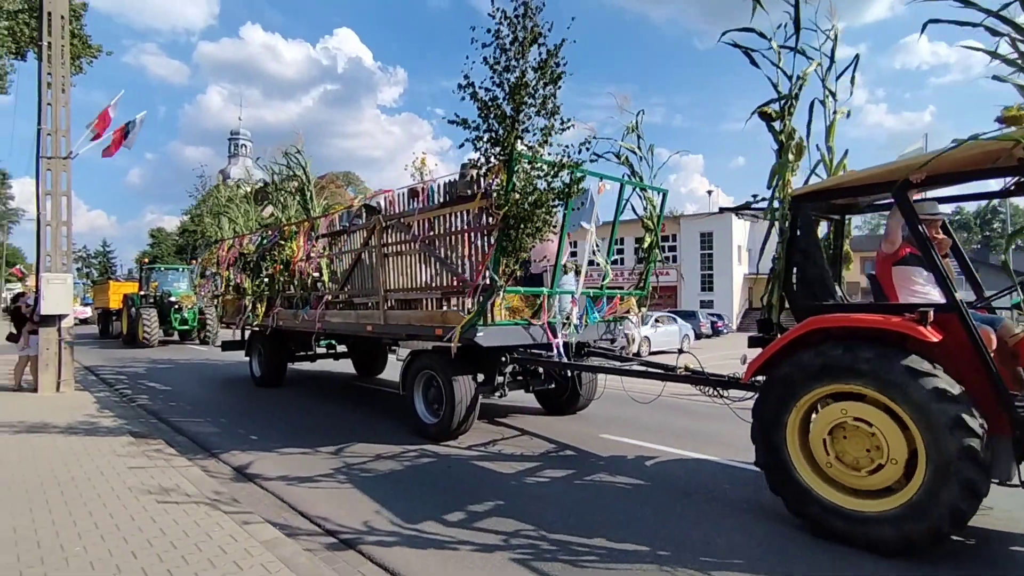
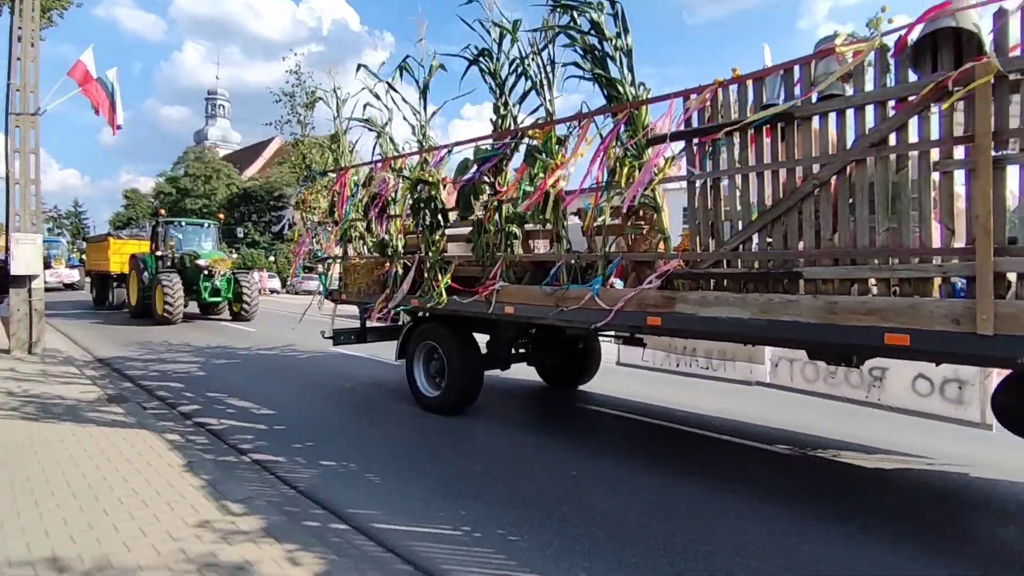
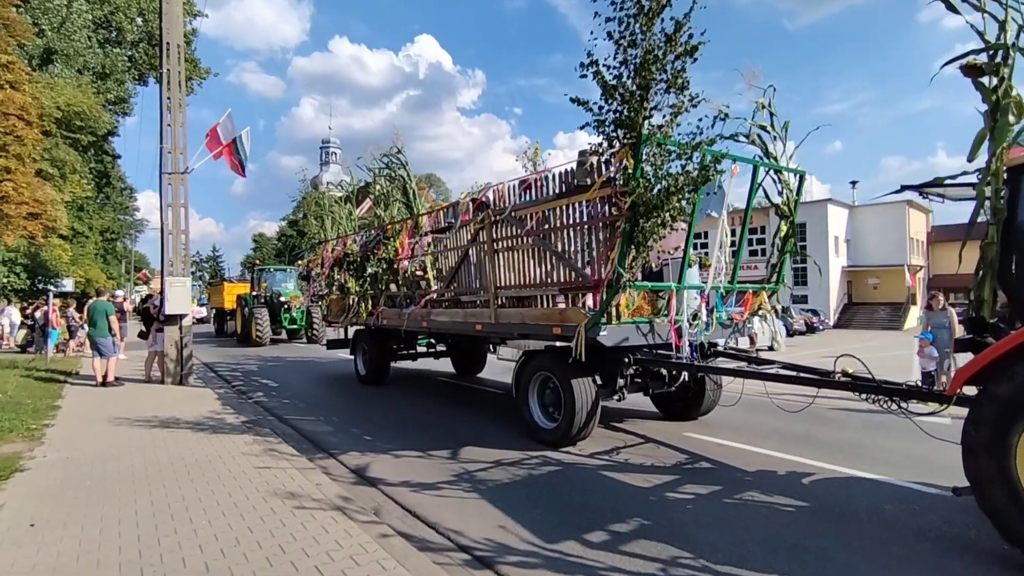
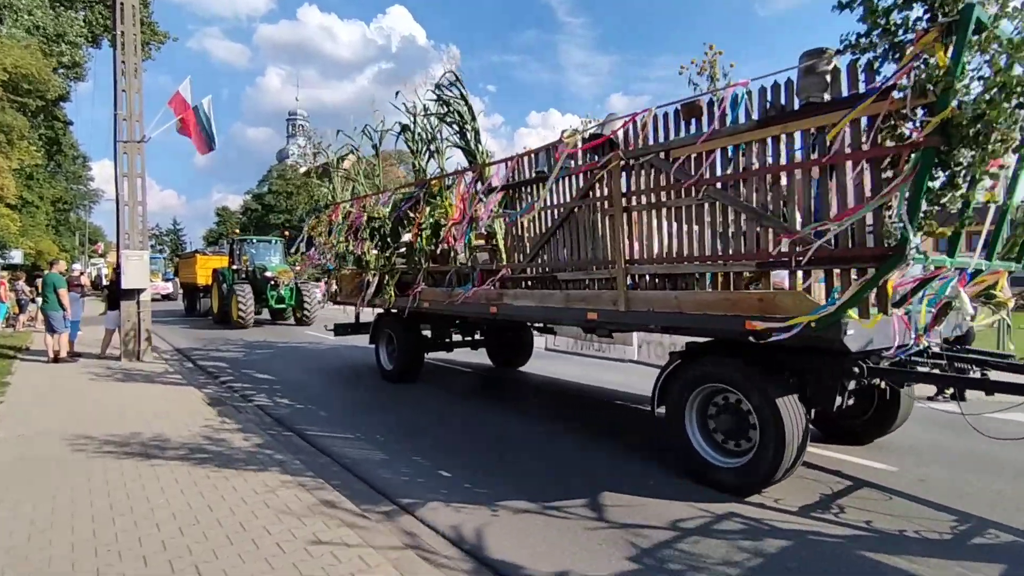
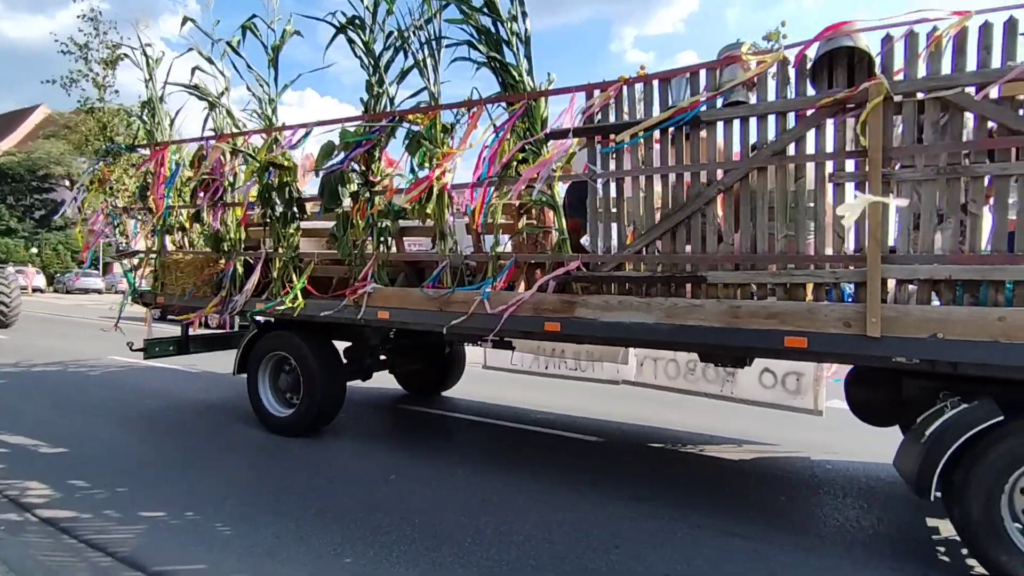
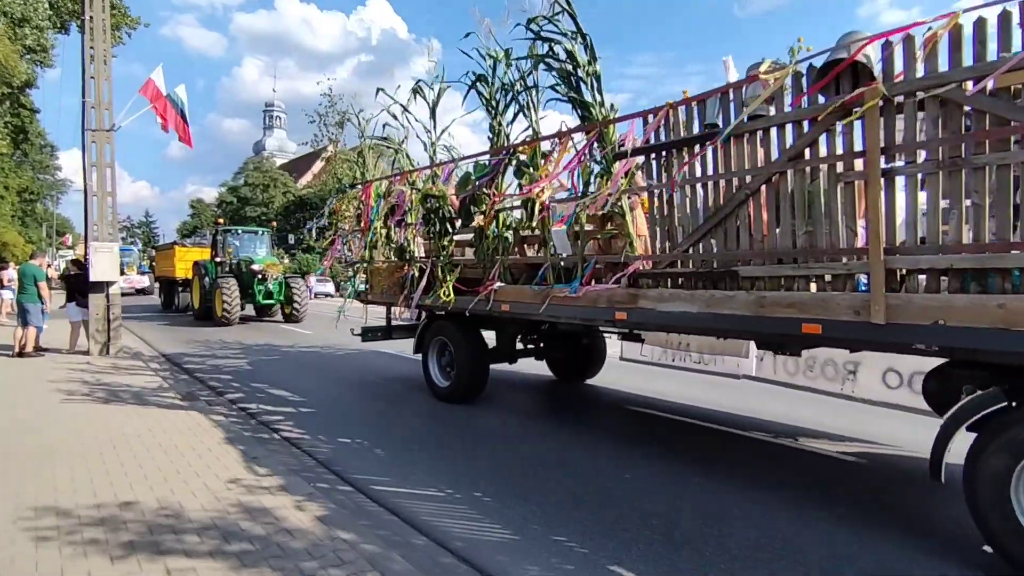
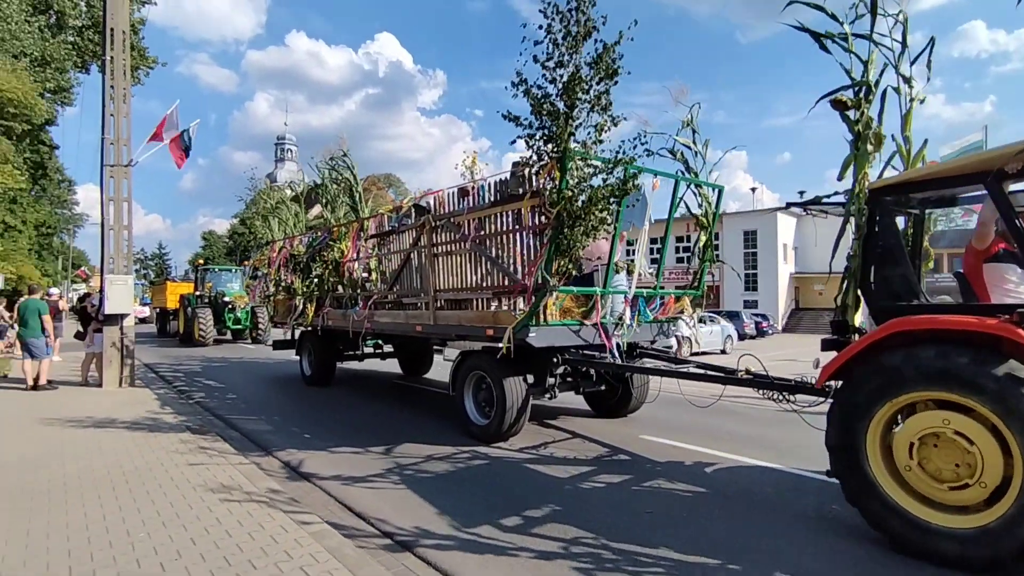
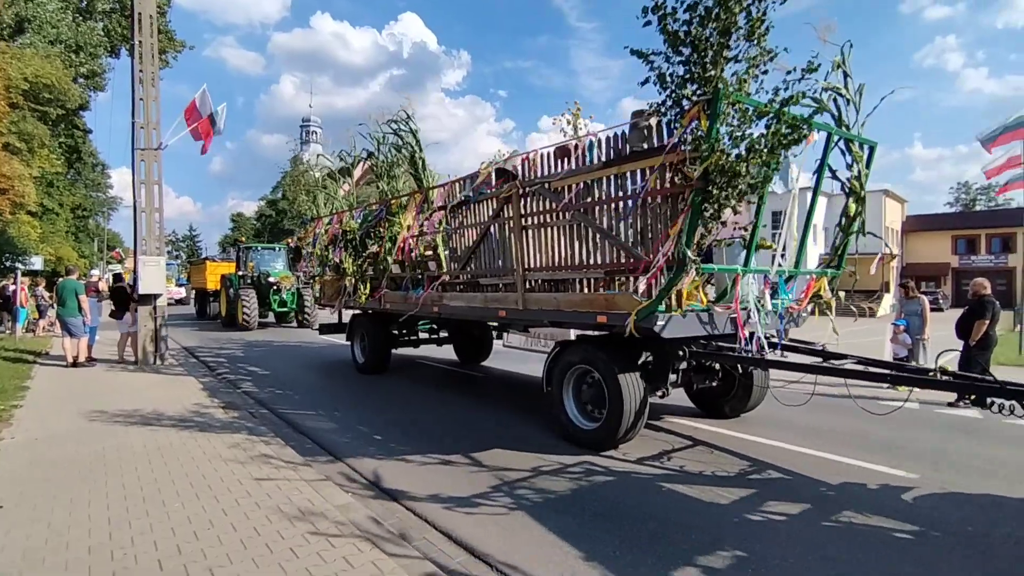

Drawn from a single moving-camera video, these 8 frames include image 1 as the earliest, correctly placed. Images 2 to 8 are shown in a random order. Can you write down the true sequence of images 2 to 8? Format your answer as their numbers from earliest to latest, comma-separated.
7, 3, 8, 4, 6, 2, 5
